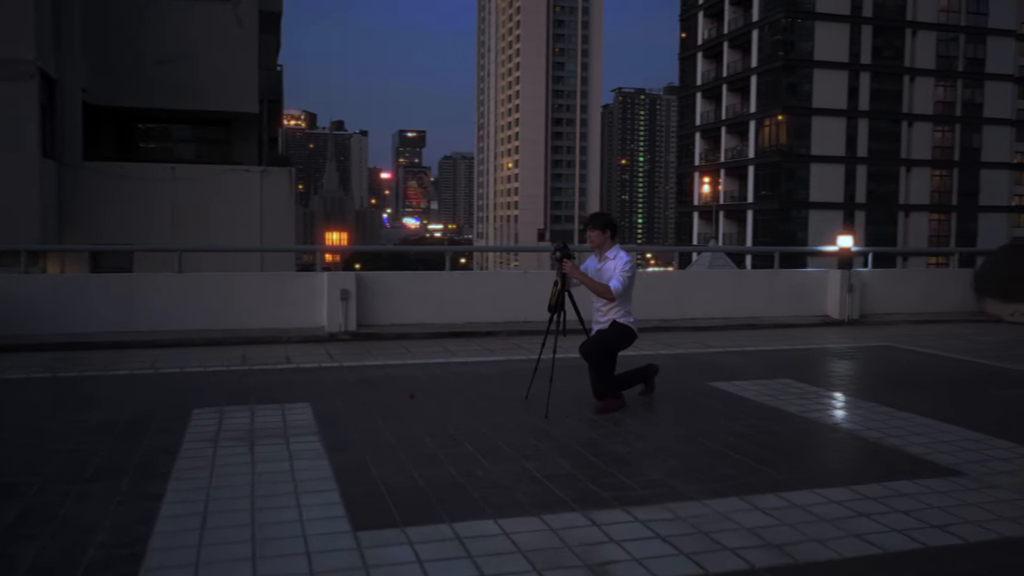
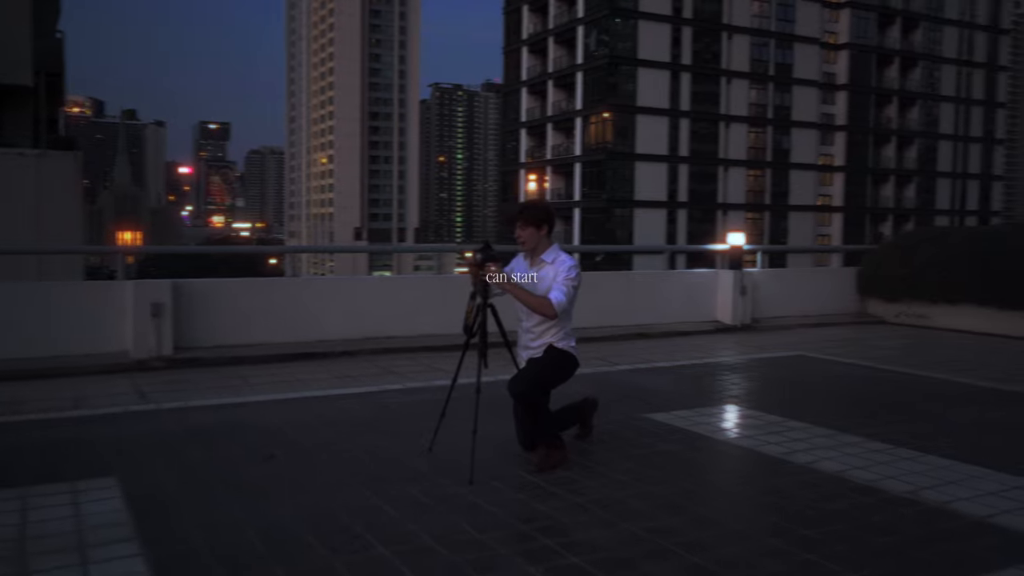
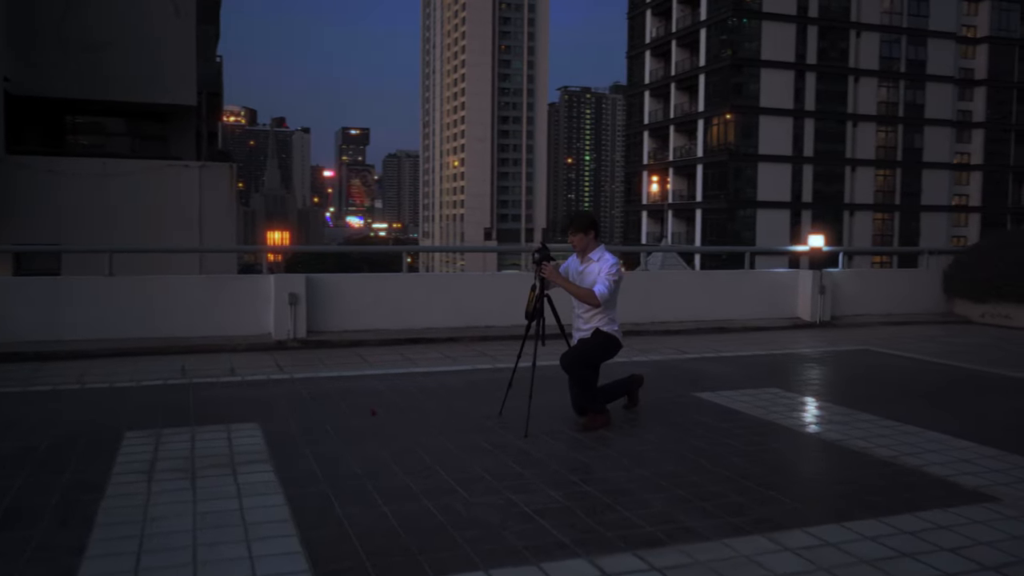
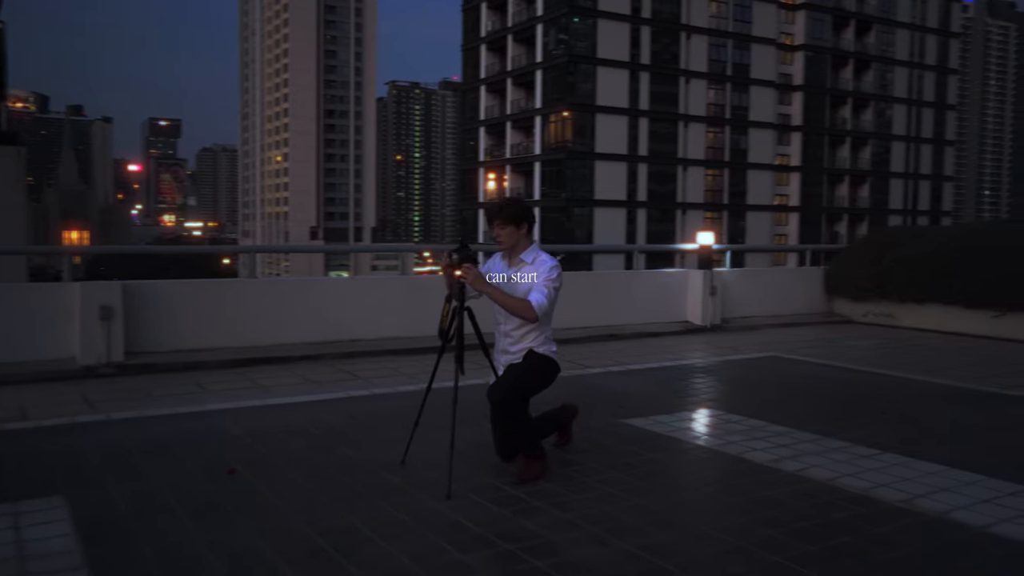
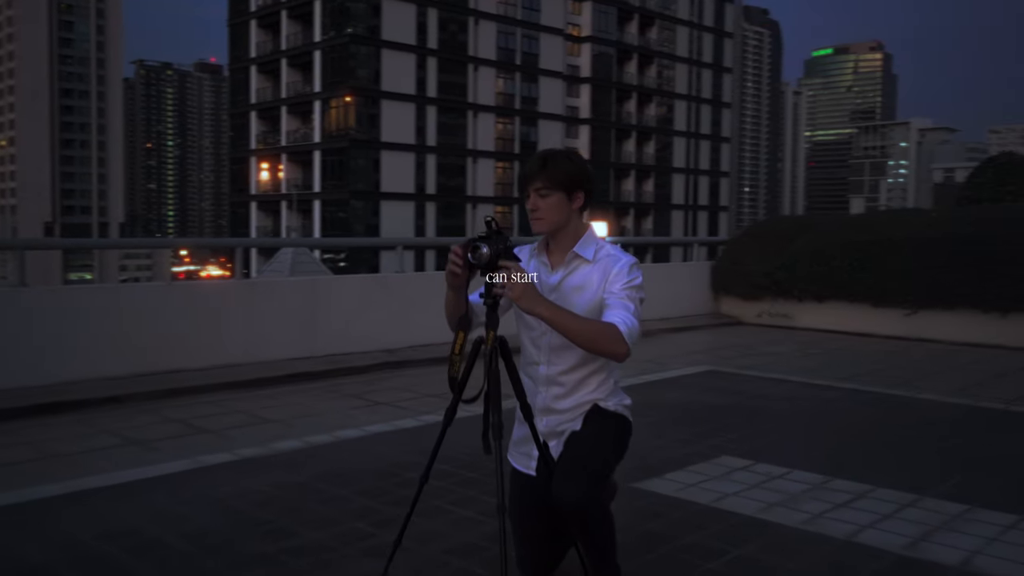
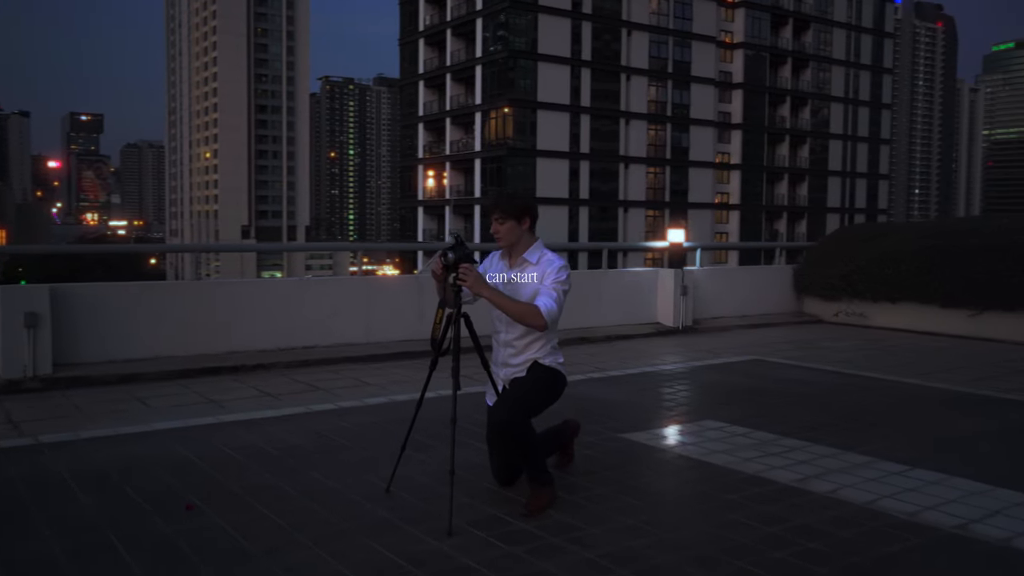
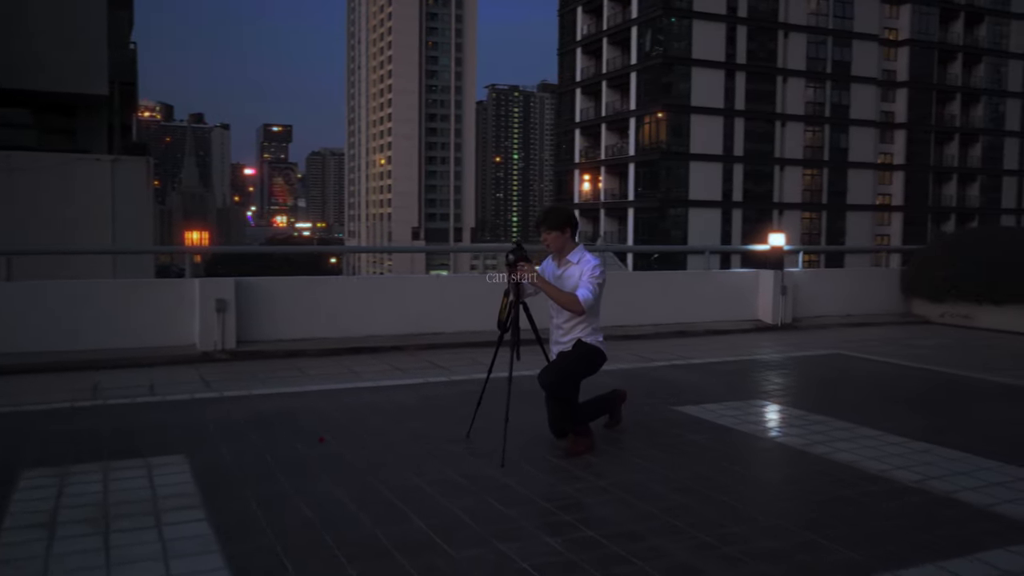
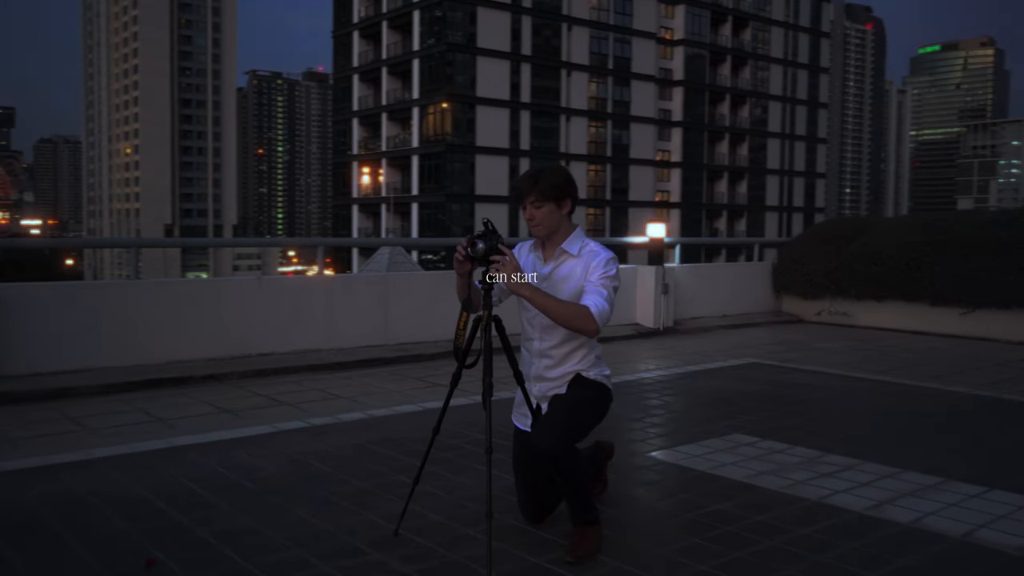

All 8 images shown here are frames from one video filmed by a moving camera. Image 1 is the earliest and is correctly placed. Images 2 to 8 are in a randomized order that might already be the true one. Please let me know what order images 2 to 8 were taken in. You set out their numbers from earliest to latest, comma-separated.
3, 7, 2, 4, 6, 8, 5
